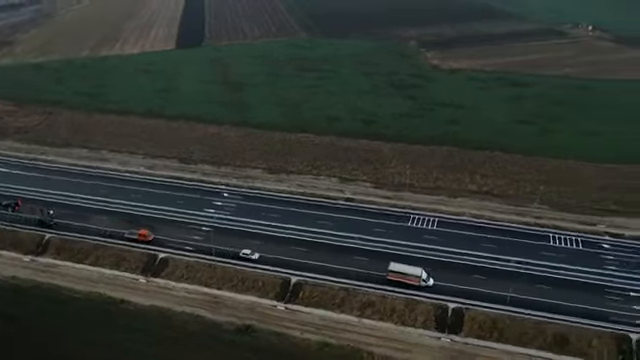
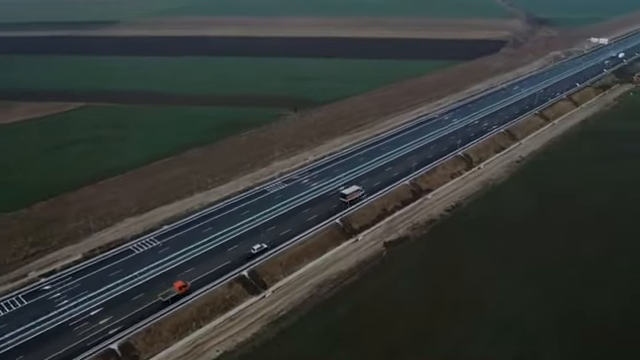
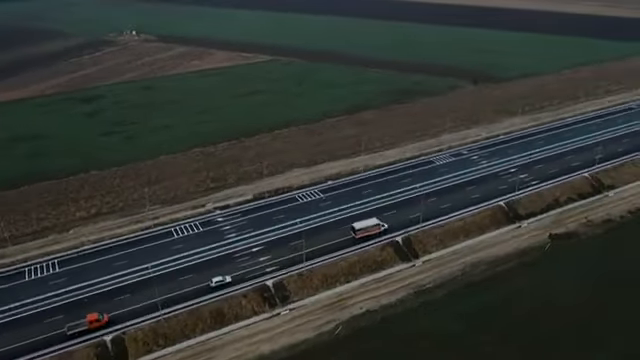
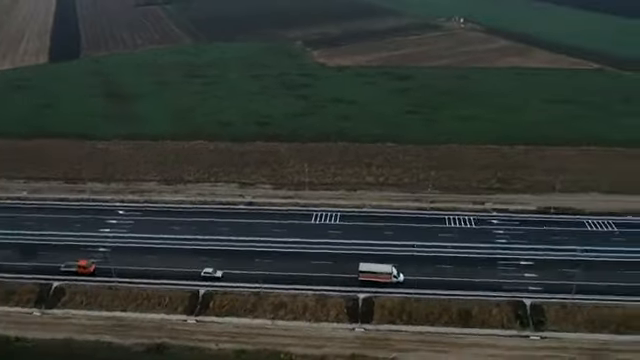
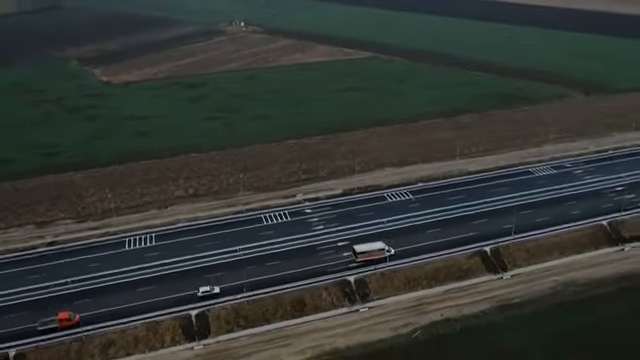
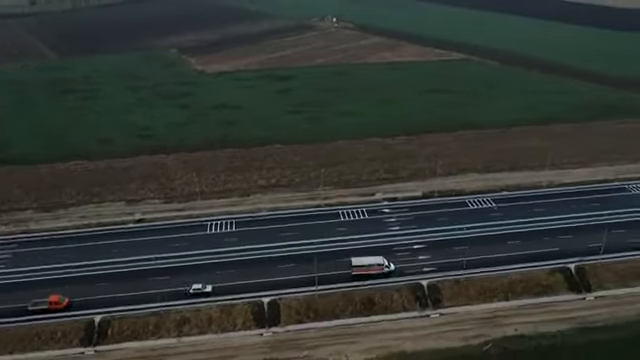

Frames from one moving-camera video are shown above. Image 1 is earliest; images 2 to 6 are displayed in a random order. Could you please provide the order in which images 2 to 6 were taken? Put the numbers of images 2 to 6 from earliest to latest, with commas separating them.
4, 6, 5, 3, 2
